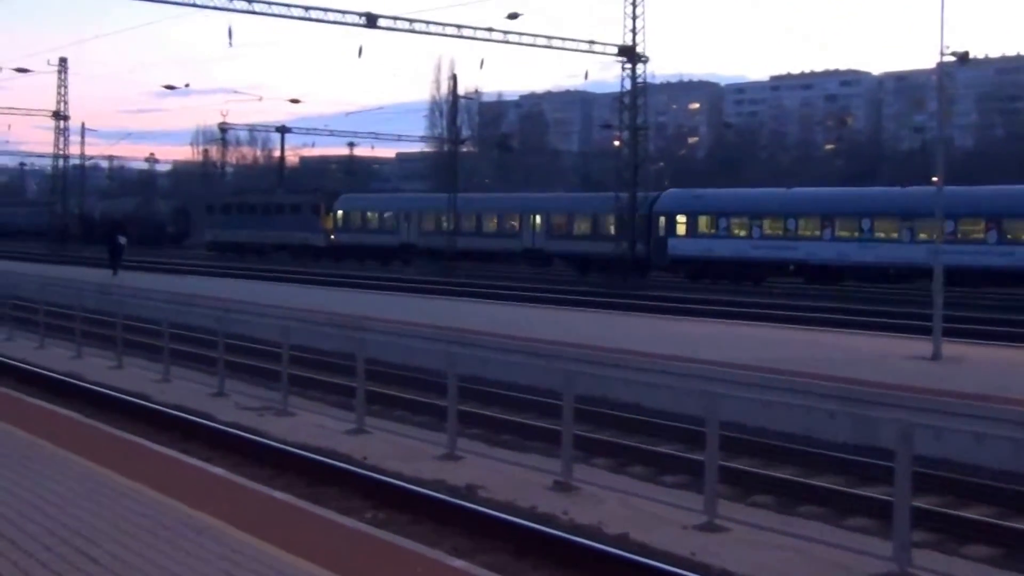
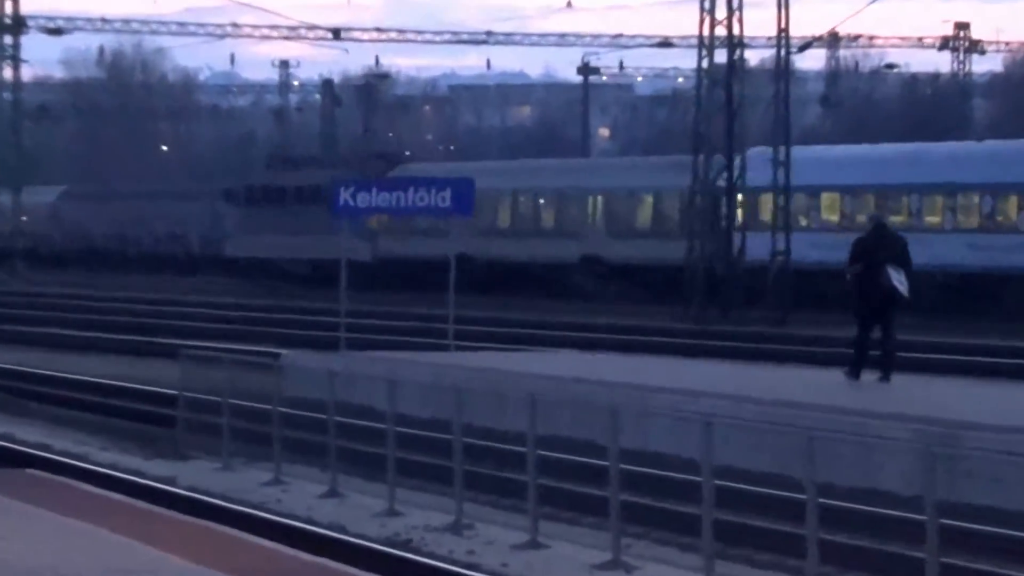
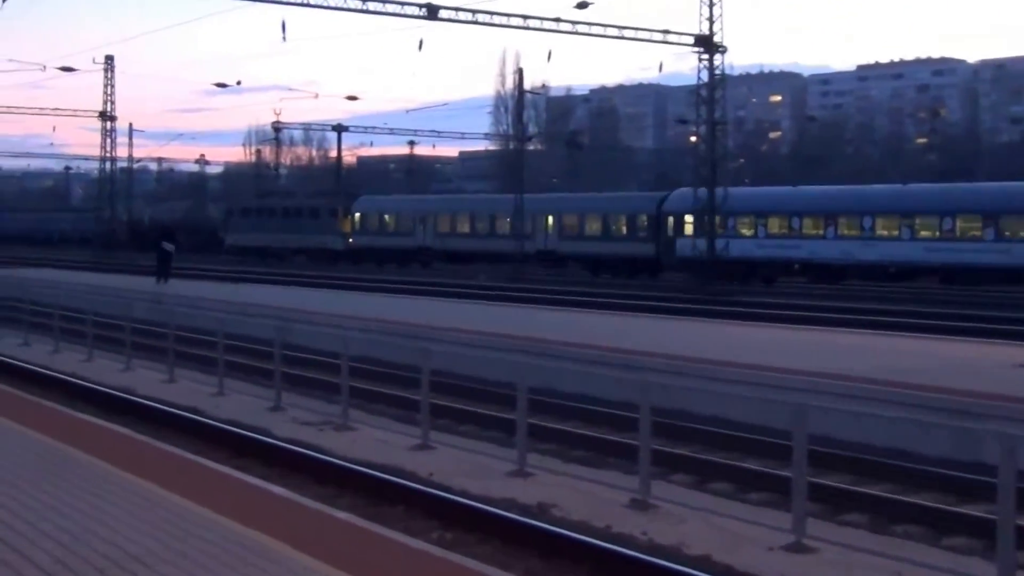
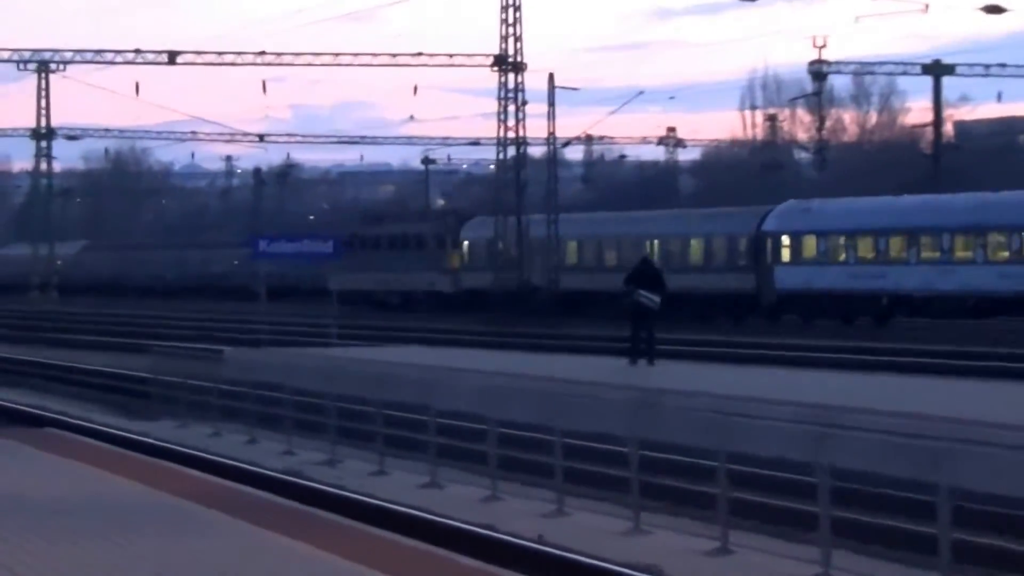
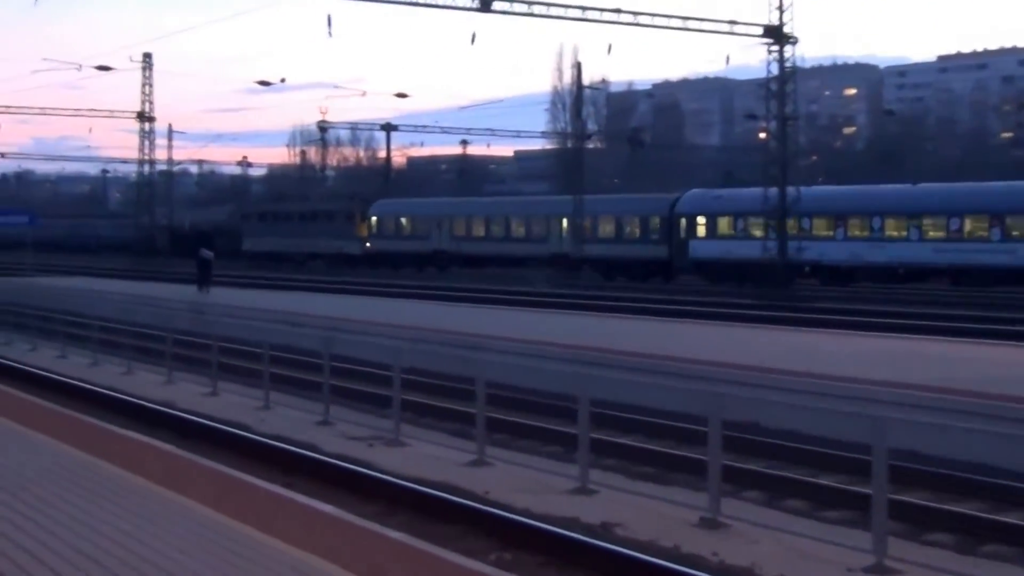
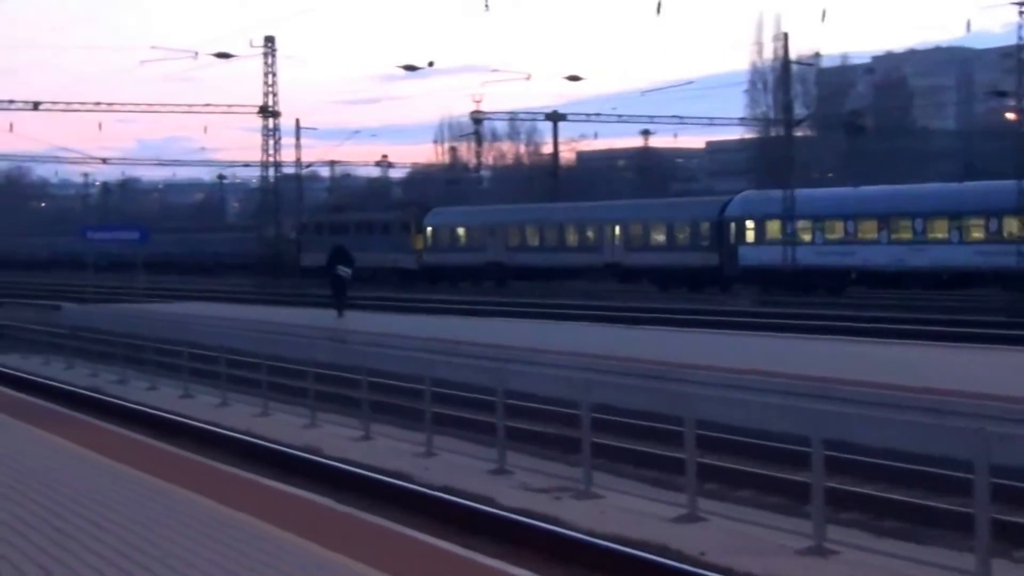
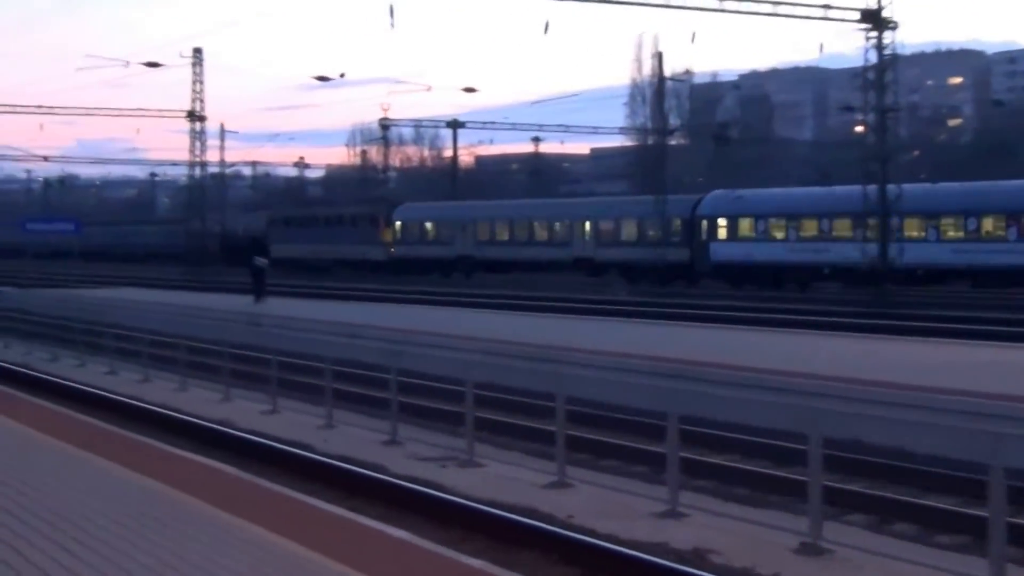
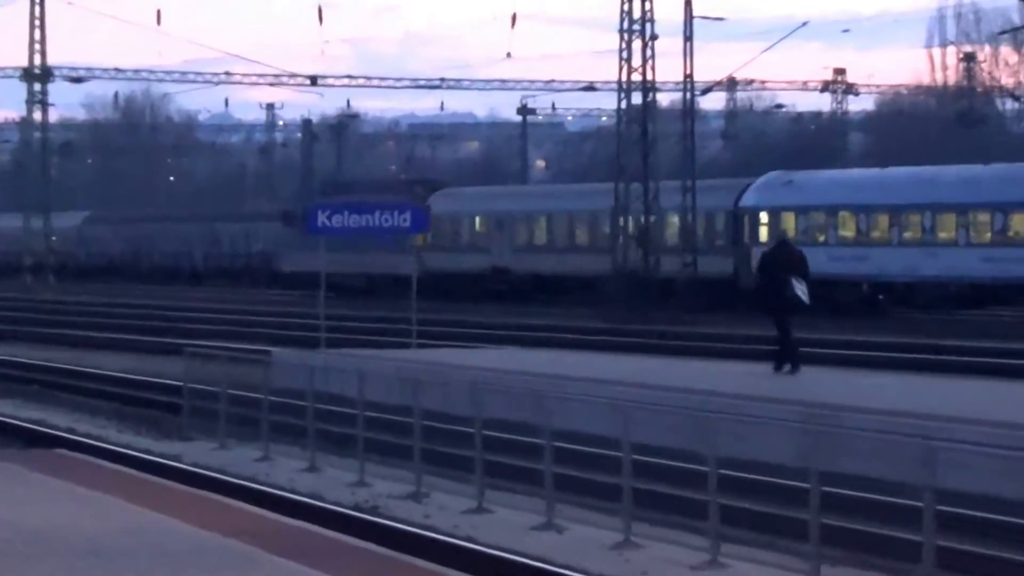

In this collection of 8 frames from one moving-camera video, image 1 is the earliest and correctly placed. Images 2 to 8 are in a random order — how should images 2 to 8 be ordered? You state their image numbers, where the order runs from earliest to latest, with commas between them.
3, 5, 7, 6, 4, 8, 2
